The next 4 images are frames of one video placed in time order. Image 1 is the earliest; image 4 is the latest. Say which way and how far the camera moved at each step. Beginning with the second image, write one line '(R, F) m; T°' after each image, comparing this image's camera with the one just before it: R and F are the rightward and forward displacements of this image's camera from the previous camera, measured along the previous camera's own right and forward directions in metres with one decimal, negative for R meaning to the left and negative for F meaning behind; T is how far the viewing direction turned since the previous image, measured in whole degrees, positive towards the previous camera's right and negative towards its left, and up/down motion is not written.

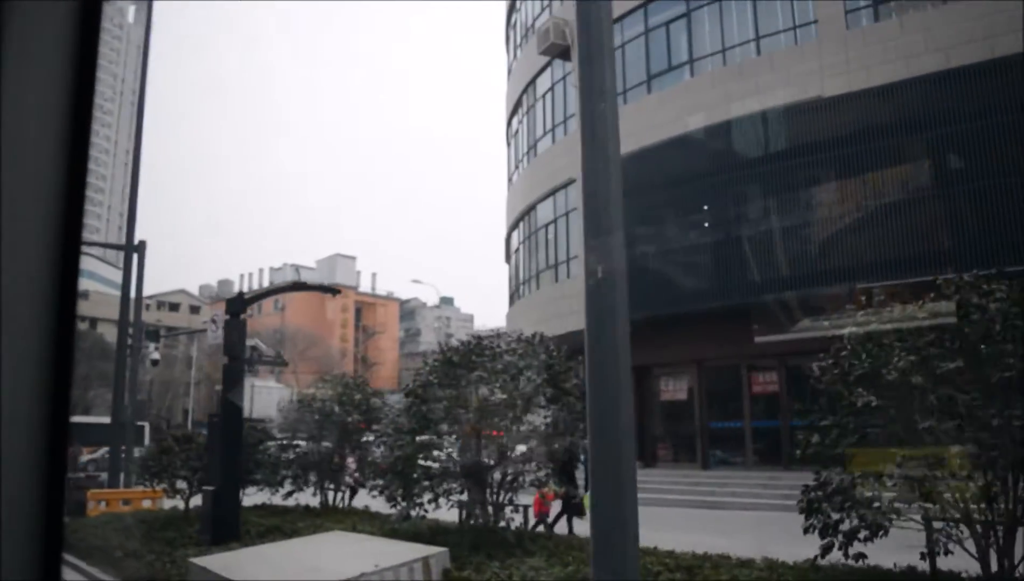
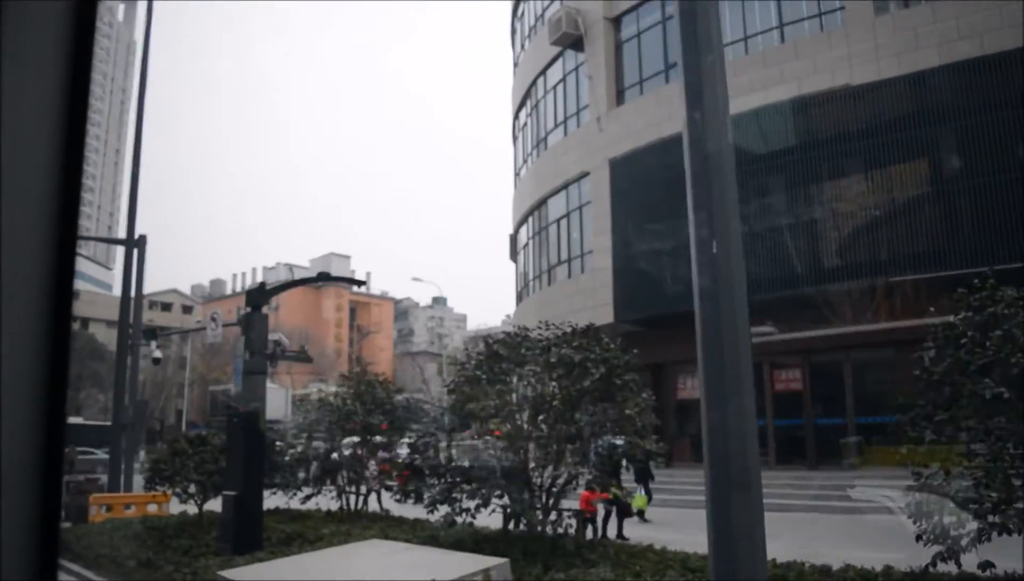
(-0.3, +0.3) m; +1°
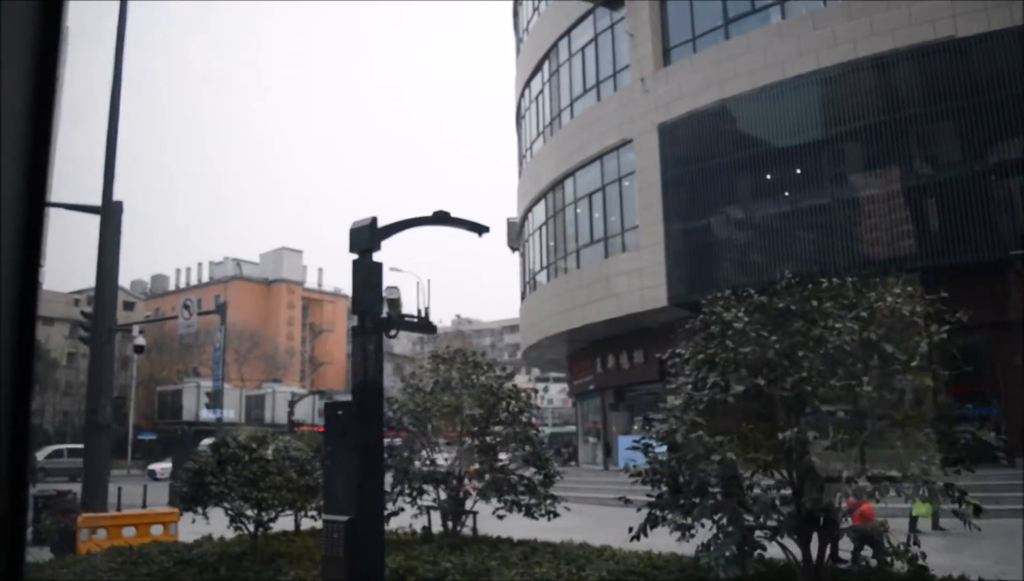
(-1.1, +1.2) m; +5°
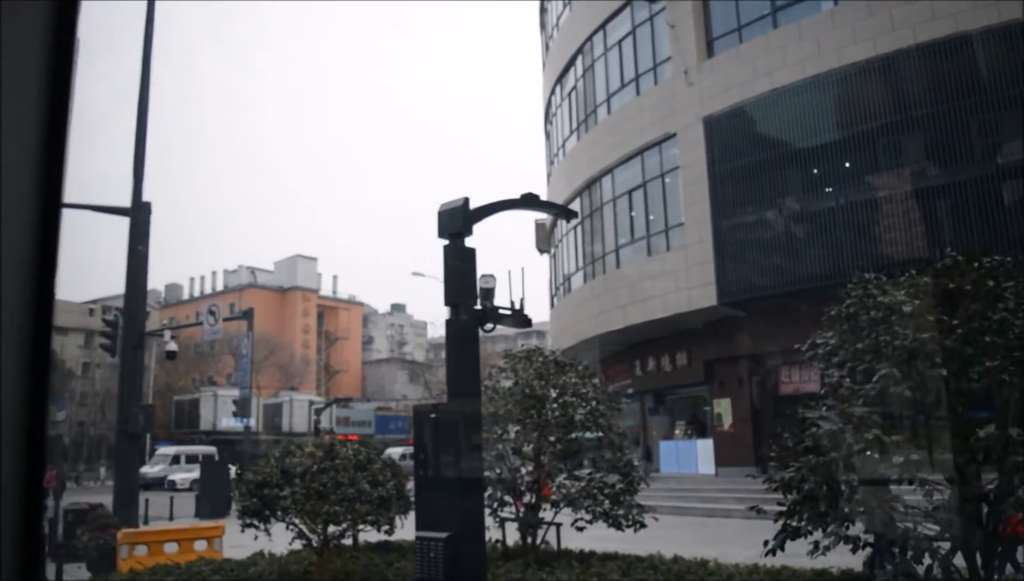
(-0.3, +0.3) m; 0°
